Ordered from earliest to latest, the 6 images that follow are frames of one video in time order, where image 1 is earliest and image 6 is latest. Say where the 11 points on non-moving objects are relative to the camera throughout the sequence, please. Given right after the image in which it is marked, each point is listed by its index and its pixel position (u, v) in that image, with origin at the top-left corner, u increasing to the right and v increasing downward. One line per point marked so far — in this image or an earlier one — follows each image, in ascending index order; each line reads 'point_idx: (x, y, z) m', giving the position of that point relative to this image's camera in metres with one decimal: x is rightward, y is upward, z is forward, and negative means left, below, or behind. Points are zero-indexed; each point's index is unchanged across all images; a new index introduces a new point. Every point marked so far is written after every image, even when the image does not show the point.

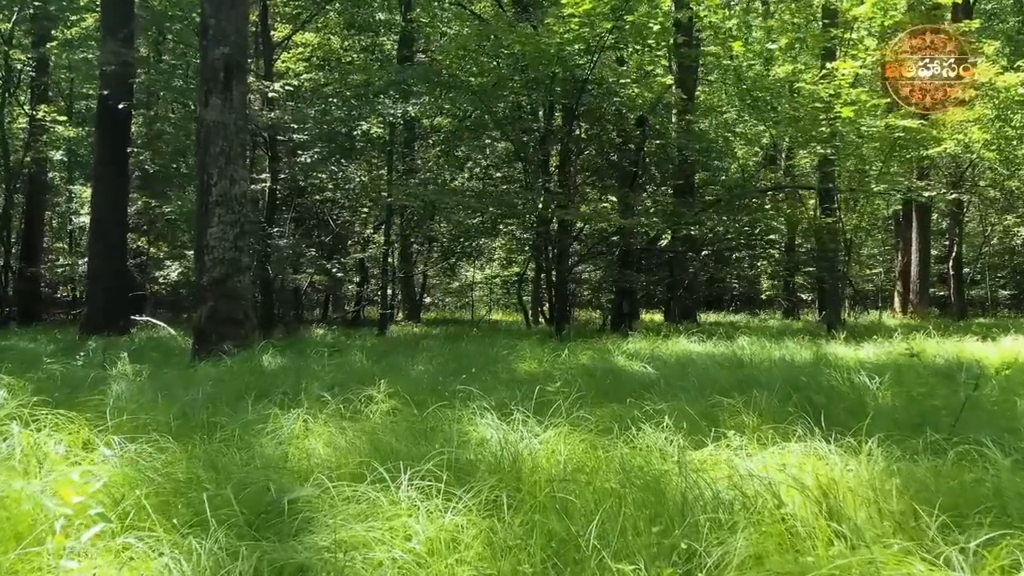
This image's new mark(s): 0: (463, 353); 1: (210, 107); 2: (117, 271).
0: (-0.5, -0.6, +6.9) m
1: (-2.8, +1.7, +6.8) m
2: (-6.2, +0.3, +11.5) m
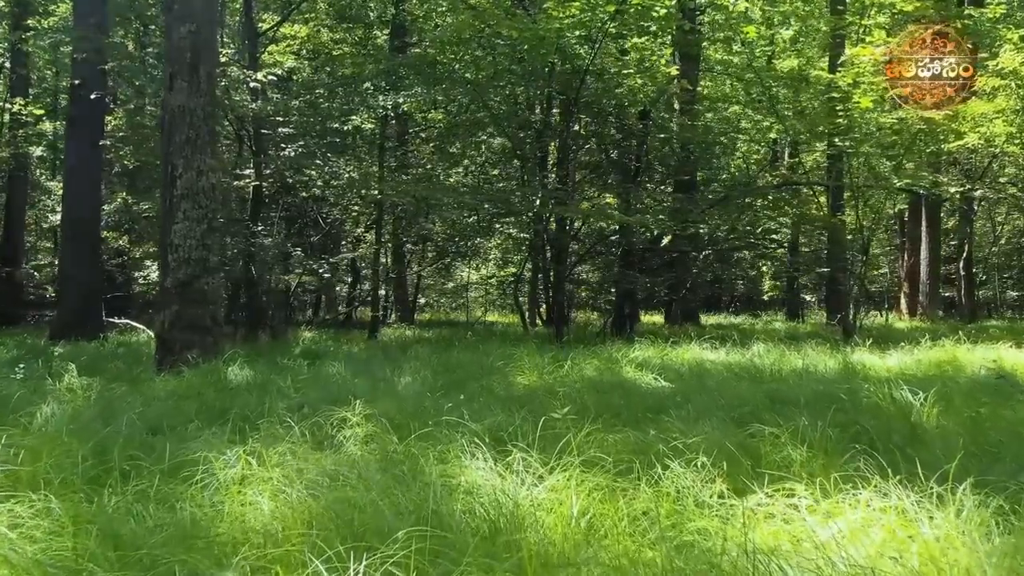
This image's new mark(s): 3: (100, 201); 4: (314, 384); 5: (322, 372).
0: (-0.5, -0.6, +6.2) m
1: (-2.8, +1.6, +6.1) m
2: (-6.2, +0.3, +10.8) m
3: (-6.2, +1.3, +11.0) m
4: (-1.3, -0.6, +4.8) m
5: (-1.4, -0.6, +5.3) m
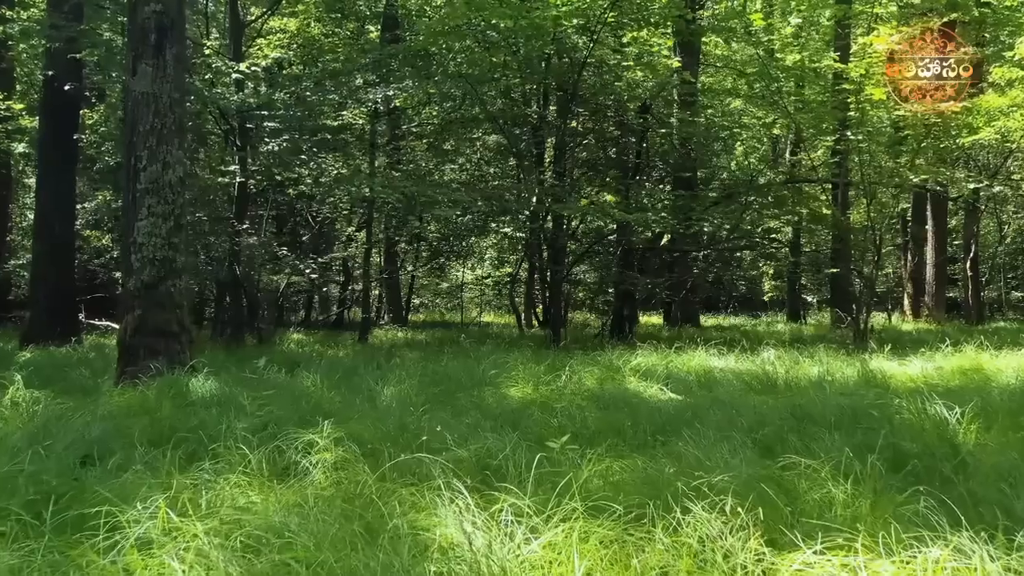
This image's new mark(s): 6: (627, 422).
0: (-0.5, -0.6, +5.7) m
1: (-2.9, +1.6, +5.6) m
2: (-6.3, +0.3, +10.3) m
3: (-6.3, +1.3, +10.5) m
4: (-1.3, -0.6, +4.3) m
5: (-1.4, -0.6, +4.9) m
6: (+0.6, -0.7, +3.8) m
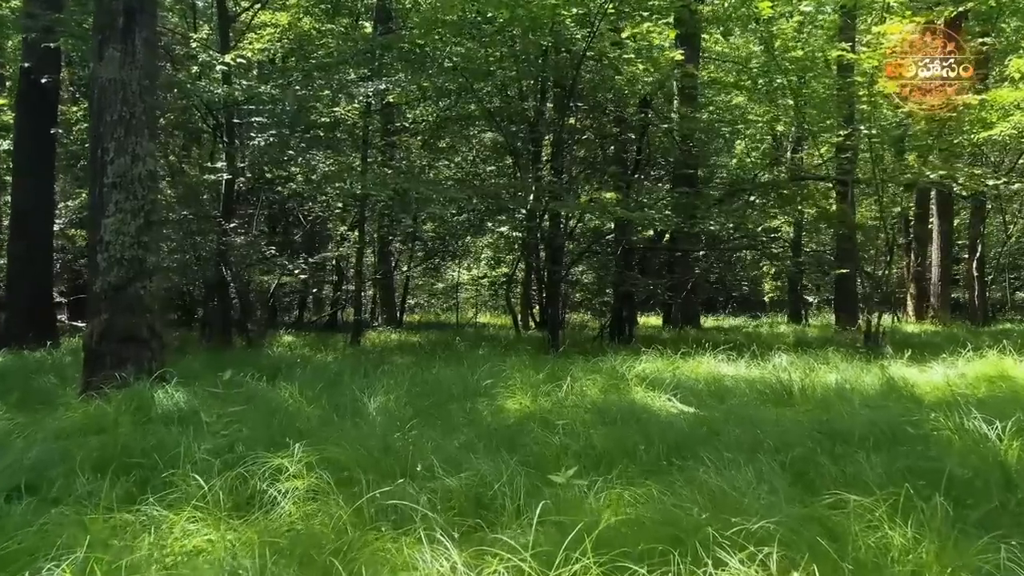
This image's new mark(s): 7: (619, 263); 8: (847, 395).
0: (-0.6, -0.7, +5.3) m
1: (-2.9, +1.6, +5.2) m
2: (-6.4, +0.3, +9.9) m
3: (-6.3, +1.3, +10.1) m
4: (-1.3, -0.7, +3.9) m
5: (-1.4, -0.7, +4.4) m
6: (+0.6, -0.7, +3.4) m
7: (+1.5, +0.3, +10.2) m
8: (+2.2, -0.7, +4.8) m
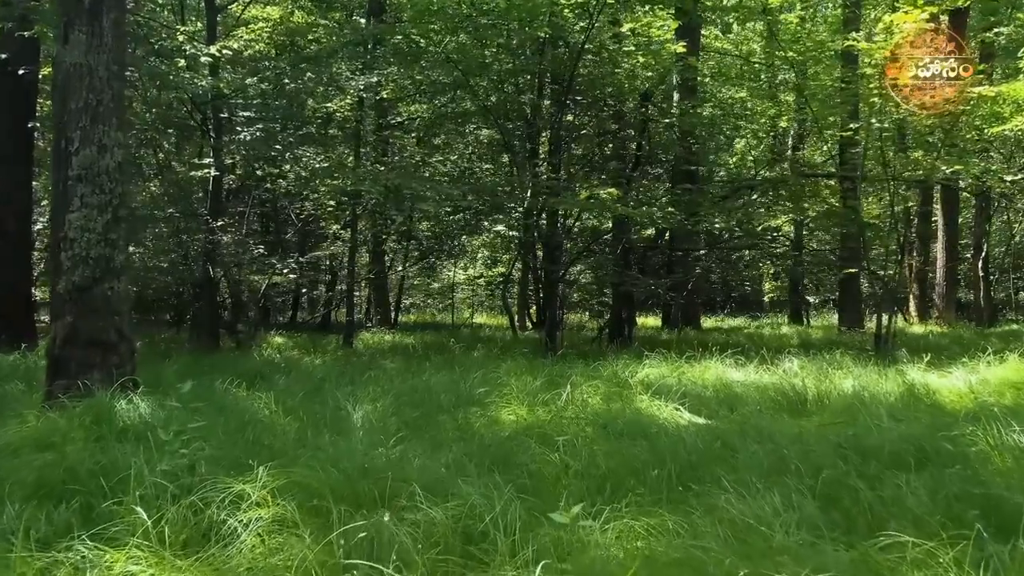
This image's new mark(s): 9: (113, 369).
0: (-0.6, -0.7, +5.0) m
1: (-2.9, +1.6, +4.8) m
2: (-6.4, +0.3, +9.5) m
3: (-6.4, +1.3, +9.7) m
4: (-1.4, -0.7, +3.5) m
5: (-1.5, -0.7, +4.1) m
6: (+0.6, -0.7, +3.0) m
7: (+1.4, +0.3, +9.8) m
8: (+2.2, -0.7, +4.5) m
9: (-2.7, -0.5, +5.0) m
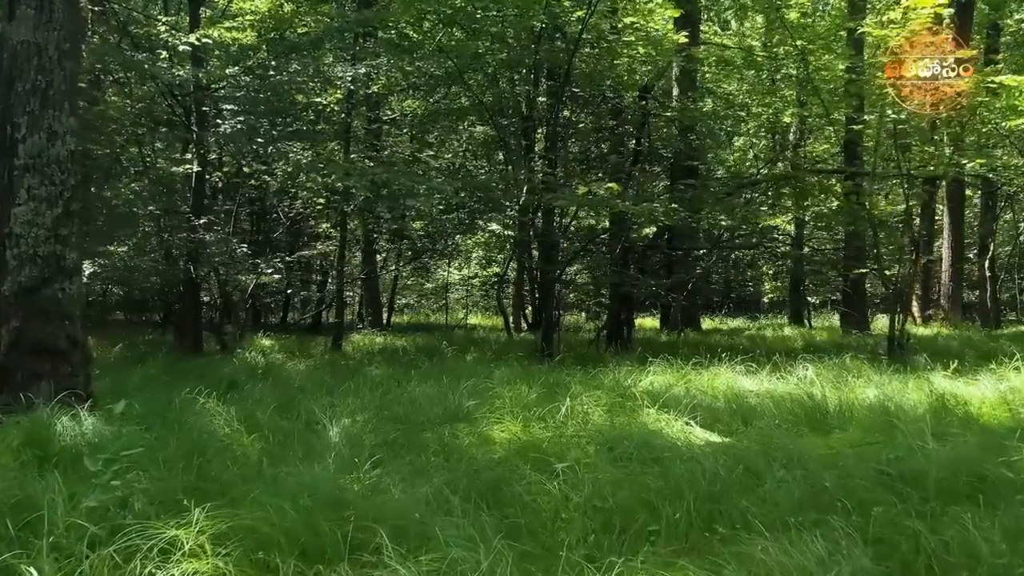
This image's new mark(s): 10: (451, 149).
0: (-0.6, -0.7, +4.5) m
1: (-3.0, +1.6, +4.4) m
2: (-6.5, +0.3, +9.0) m
3: (-6.4, +1.3, +9.2) m
4: (-1.4, -0.7, +3.1) m
5: (-1.5, -0.7, +3.6) m
6: (+0.5, -0.7, +2.6) m
7: (+1.4, +0.3, +9.4) m
8: (+2.2, -0.7, +4.0) m
9: (-2.7, -0.6, +4.5) m
10: (-0.8, +1.9, +9.5) m
